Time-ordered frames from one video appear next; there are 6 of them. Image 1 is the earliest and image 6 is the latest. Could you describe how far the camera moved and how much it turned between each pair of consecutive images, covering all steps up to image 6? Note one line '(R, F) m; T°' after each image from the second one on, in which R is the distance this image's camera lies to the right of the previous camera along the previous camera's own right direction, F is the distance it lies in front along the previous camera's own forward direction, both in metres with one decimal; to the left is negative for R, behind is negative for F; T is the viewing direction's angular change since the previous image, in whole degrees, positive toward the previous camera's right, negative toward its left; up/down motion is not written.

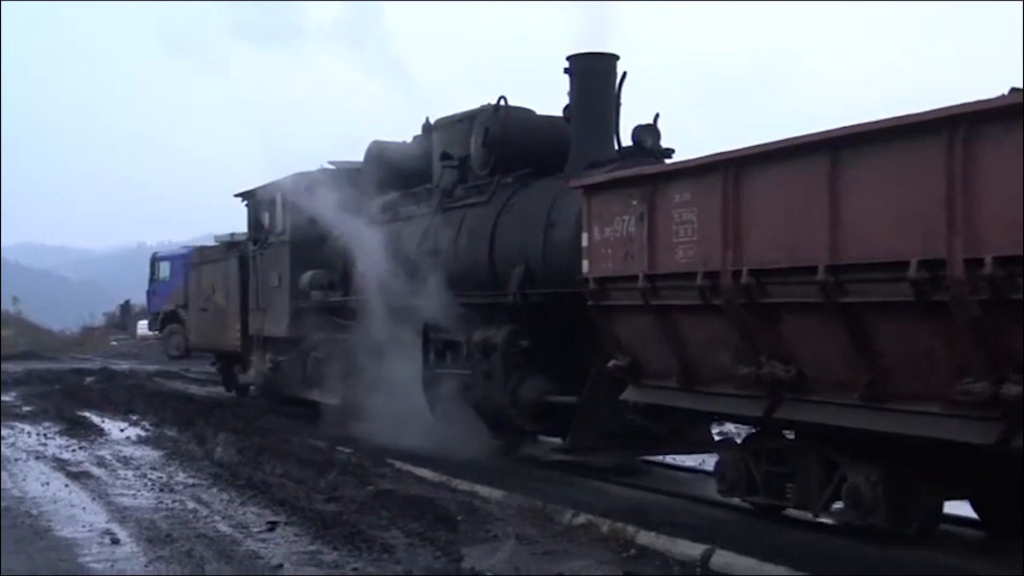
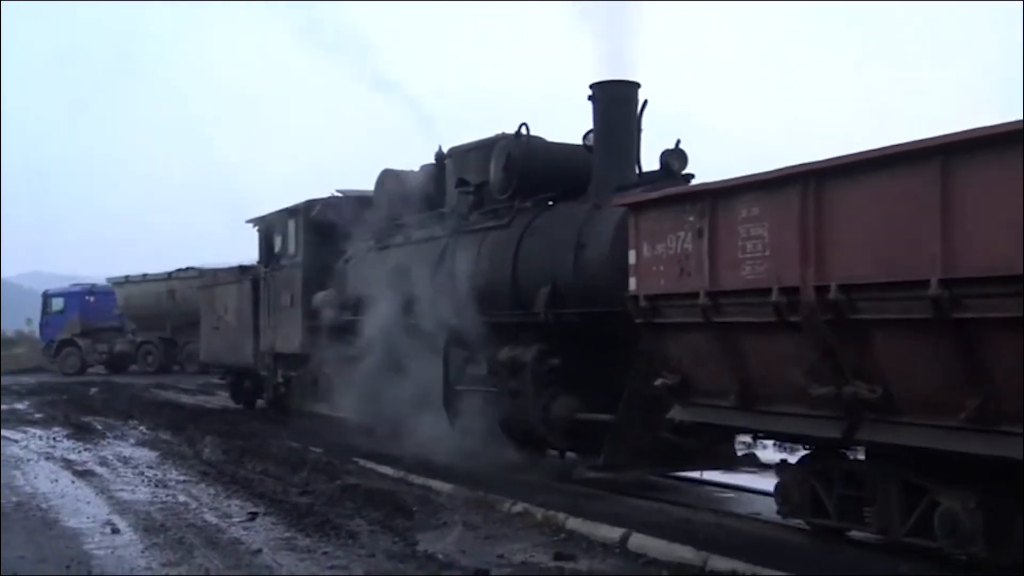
(-0.5, +0.2) m; +1°
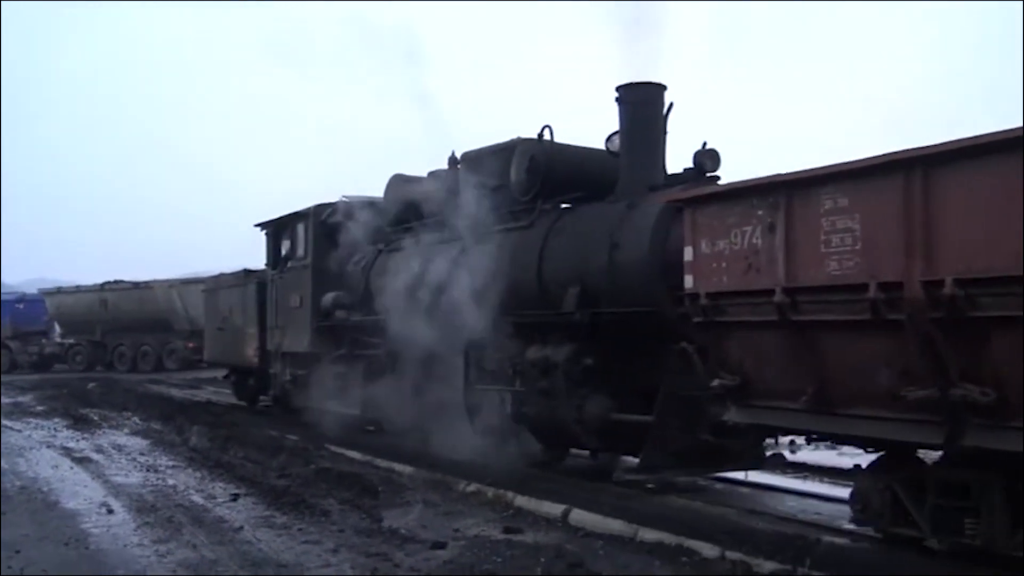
(-0.6, +0.3) m; +1°
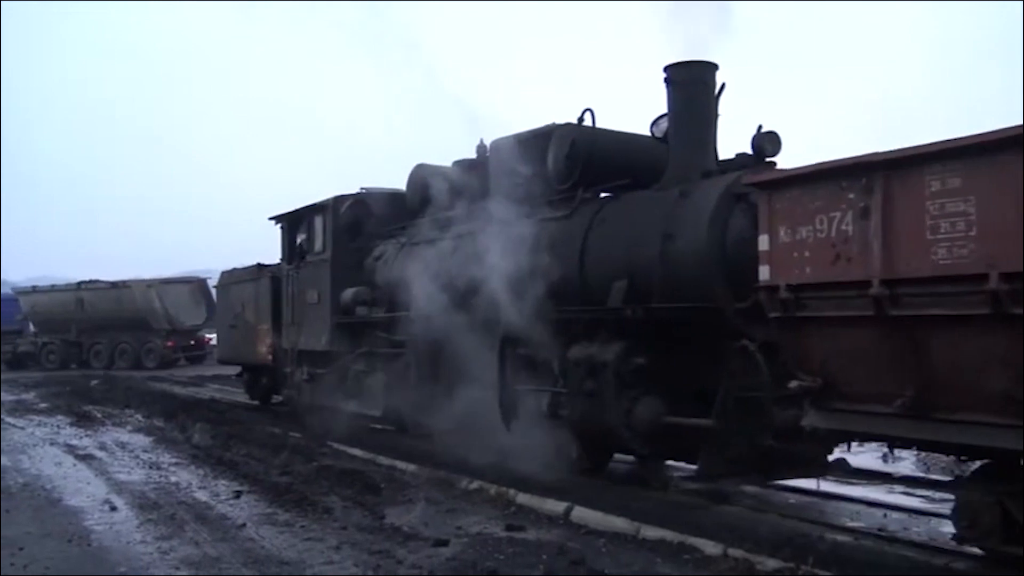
(-0.5, +0.5) m; 0°
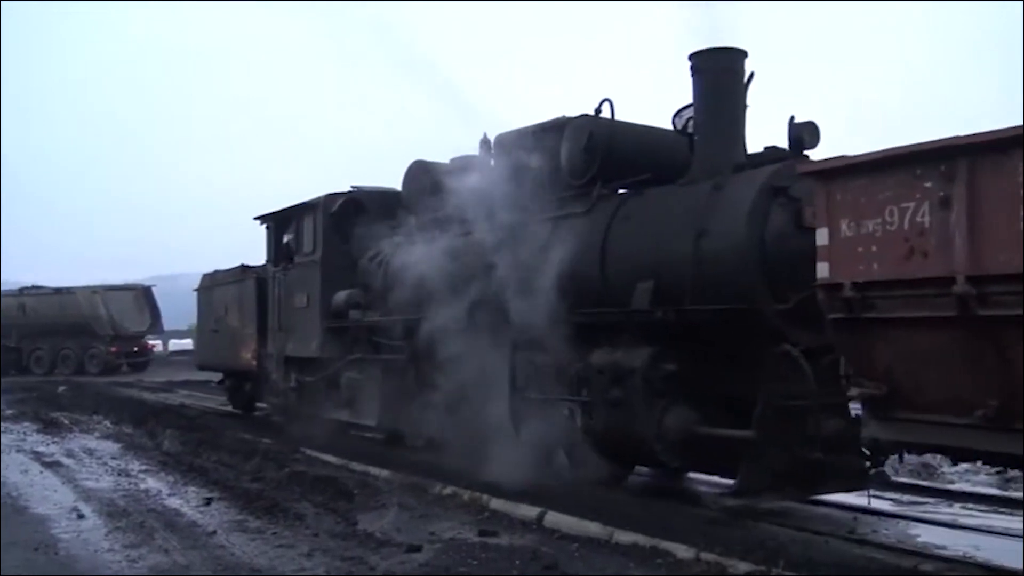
(-0.4, +0.6) m; +2°
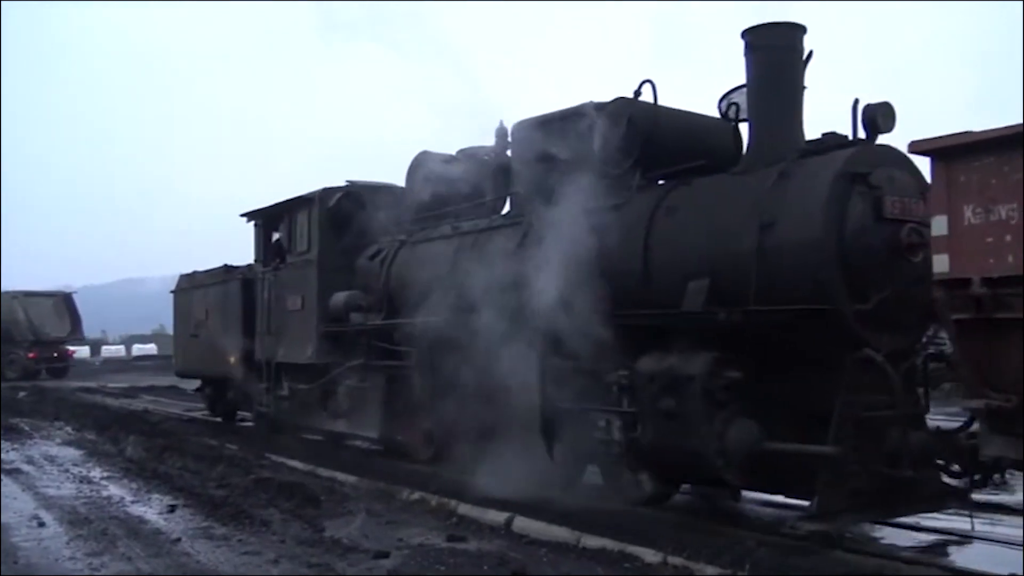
(-0.6, +0.8) m; +2°
